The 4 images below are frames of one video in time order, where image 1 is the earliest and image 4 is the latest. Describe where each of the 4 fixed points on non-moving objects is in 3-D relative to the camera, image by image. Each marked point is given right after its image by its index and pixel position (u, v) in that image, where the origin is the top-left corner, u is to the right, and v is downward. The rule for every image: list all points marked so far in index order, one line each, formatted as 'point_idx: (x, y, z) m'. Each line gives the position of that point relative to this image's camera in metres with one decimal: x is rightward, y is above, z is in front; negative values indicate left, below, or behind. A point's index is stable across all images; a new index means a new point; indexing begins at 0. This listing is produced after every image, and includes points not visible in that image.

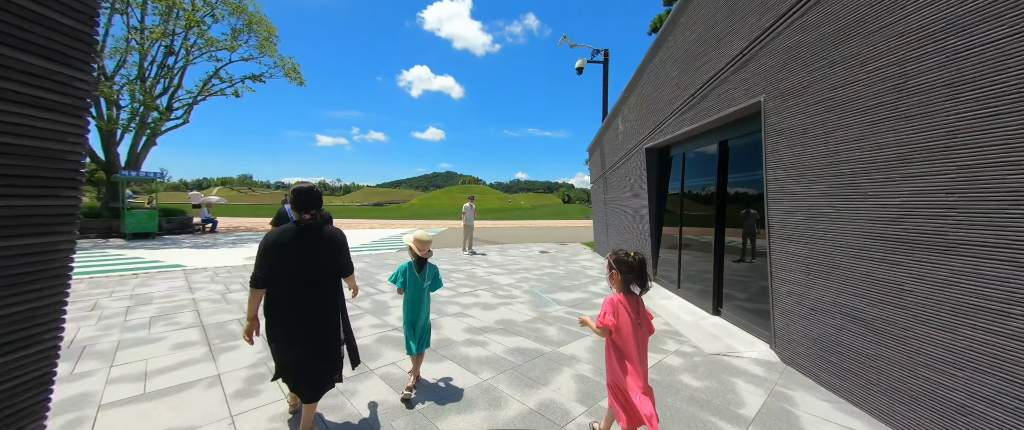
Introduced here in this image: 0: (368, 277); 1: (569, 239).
0: (-3.1, -1.3, +7.1) m
1: (+2.7, -1.2, +15.9) m
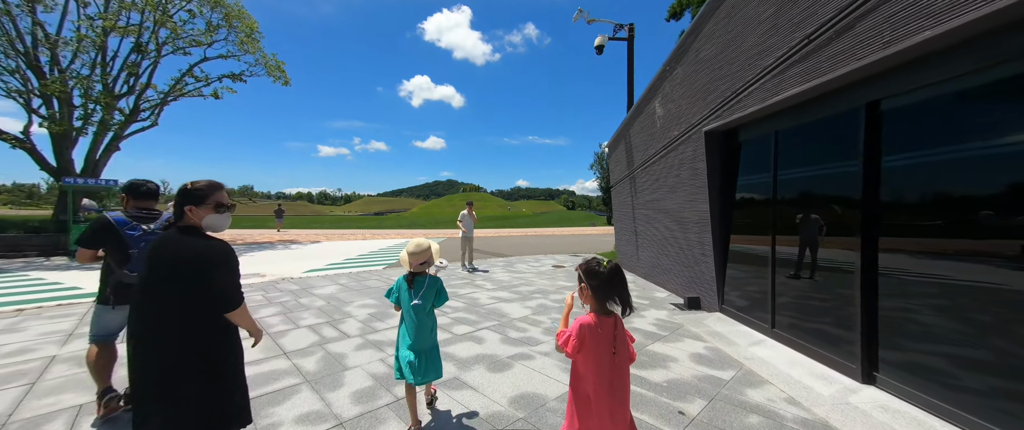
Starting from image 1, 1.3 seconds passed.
0: (-2.9, -1.5, +5.4) m
1: (+3.0, -1.5, +14.1) m
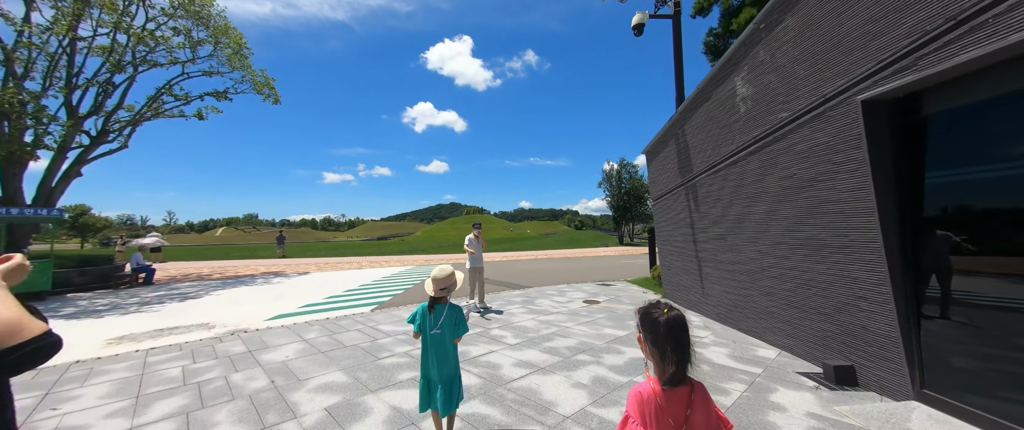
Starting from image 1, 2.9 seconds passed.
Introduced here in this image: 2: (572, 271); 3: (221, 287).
0: (-2.5, -1.9, +3.4) m
1: (+3.6, -2.3, +12.1) m
2: (+2.6, -2.4, +14.3) m
3: (-10.8, -2.7, +12.1) m
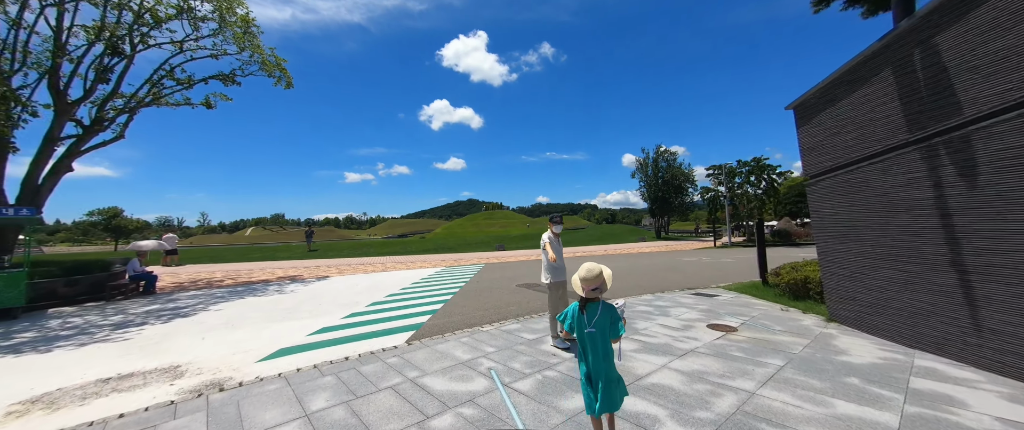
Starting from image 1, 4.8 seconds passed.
0: (-1.2, -1.8, +1.2) m
1: (+5.3, -2.0, +9.5) m
2: (+4.5, -2.1, +11.8) m
3: (-9.0, -2.6, +10.3) m
